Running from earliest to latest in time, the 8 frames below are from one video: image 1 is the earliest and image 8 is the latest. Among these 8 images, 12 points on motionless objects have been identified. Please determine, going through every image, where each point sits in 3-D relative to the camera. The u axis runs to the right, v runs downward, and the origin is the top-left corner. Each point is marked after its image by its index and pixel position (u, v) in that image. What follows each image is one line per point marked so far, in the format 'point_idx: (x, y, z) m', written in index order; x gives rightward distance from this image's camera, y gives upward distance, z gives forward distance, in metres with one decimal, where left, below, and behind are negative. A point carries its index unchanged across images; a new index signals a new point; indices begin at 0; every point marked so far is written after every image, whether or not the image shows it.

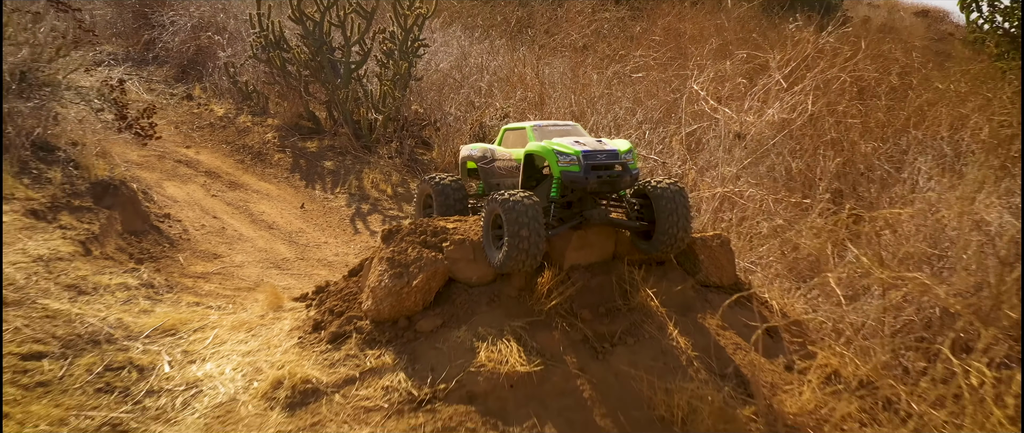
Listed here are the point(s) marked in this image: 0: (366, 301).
0: (-0.2, -0.1, +2.3) m
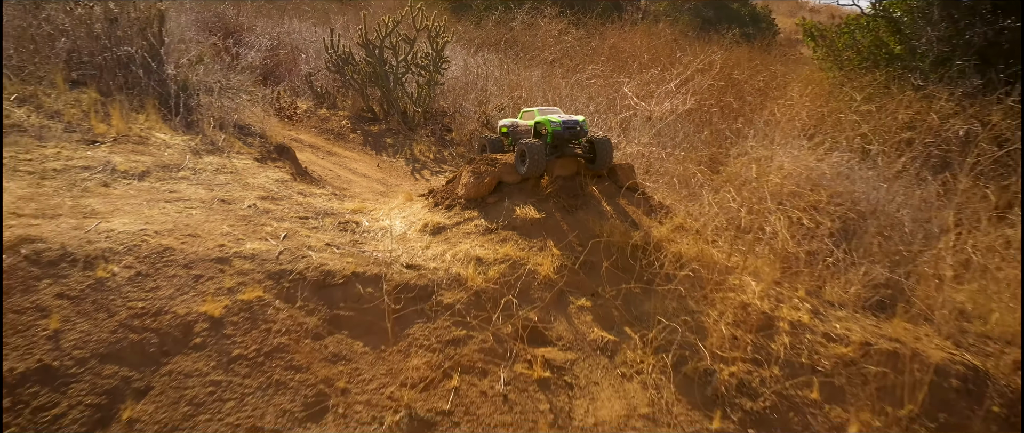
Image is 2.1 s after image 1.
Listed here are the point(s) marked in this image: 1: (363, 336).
0: (-0.2, +0.1, +4.5) m
1: (-0.5, -0.4, +3.5) m
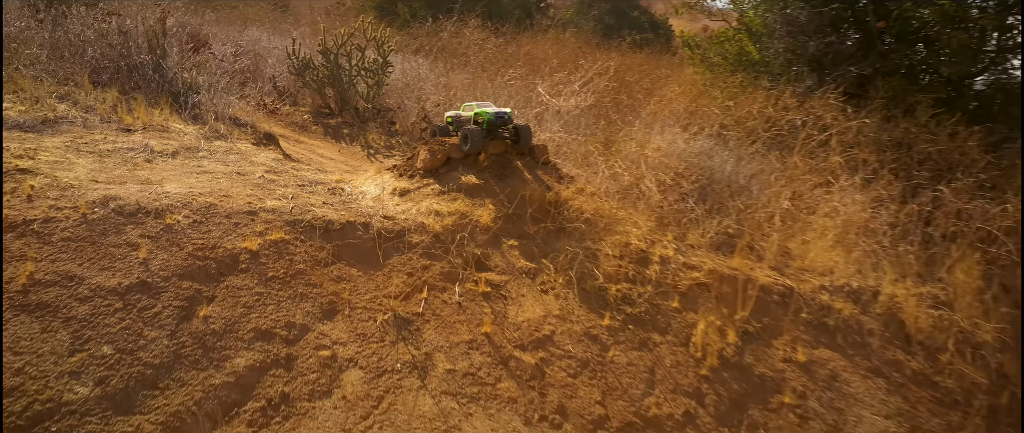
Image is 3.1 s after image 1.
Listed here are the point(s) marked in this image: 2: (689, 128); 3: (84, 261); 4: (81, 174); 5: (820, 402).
0: (-0.5, +0.3, +5.9) m
1: (-0.7, -0.2, +5.0) m
2: (+1.2, +0.6, +7.4) m
3: (-1.7, -0.2, +4.5) m
4: (-2.0, +0.2, +5.2) m
5: (+1.3, -0.8, +4.9) m
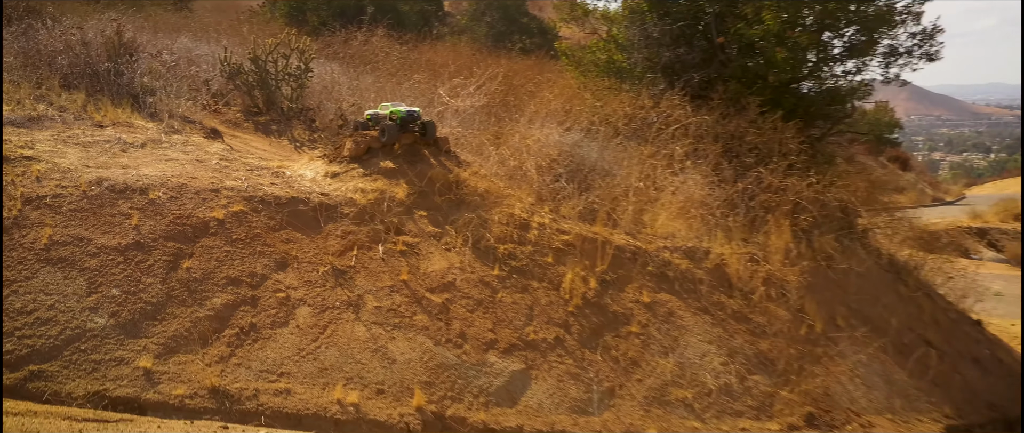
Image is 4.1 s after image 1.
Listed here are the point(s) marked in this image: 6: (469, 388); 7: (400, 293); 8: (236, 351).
0: (-1.1, +0.4, +7.3) m
1: (-1.2, -0.1, +6.3) m
2: (+0.4, +0.7, +9.0) m
3: (-2.2, -0.1, +5.8) m
4: (-2.5, +0.3, +6.4) m
5: (+0.8, -0.7, +6.5) m
6: (-0.2, -0.9, +5.6) m
7: (-0.6, -0.4, +6.1) m
8: (-1.3, -0.6, +5.4) m
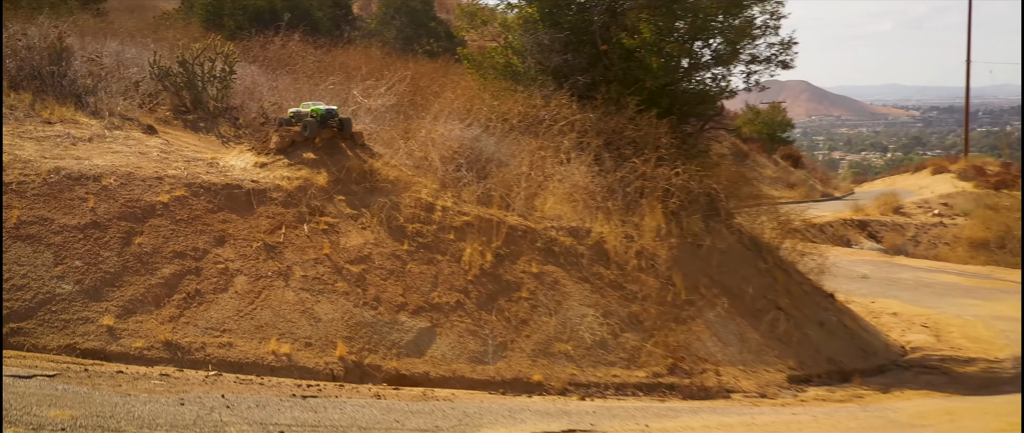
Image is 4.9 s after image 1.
0: (-1.8, +0.5, +8.3) m
1: (-1.8, 0.0, +7.3) m
2: (-0.4, +0.9, +10.0) m
3: (-2.7, 0.0, +6.7) m
4: (-3.1, +0.4, +7.3) m
5: (+0.2, -0.5, +7.6) m
6: (-0.8, -0.7, +6.6) m
7: (-1.2, -0.3, +7.1) m
8: (-1.8, -0.5, +6.3) m
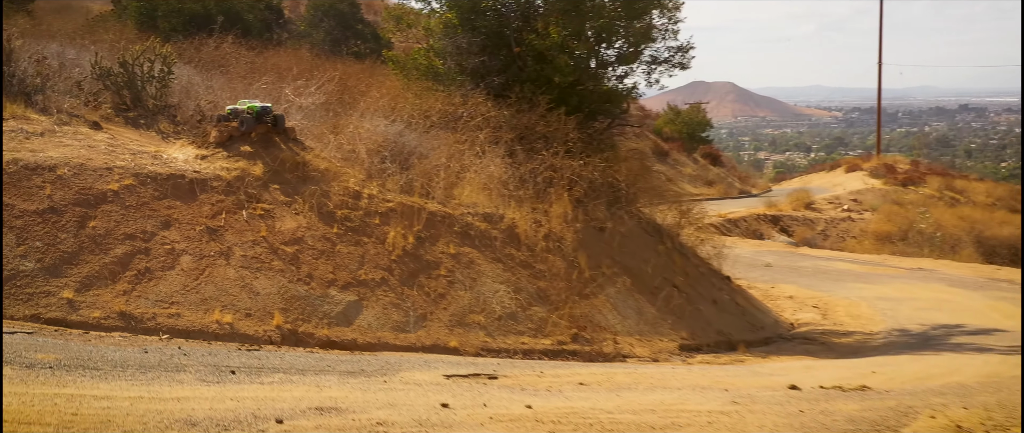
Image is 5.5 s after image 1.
0: (-2.4, +0.6, +9.1) m
1: (-2.4, +0.1, +8.1) m
2: (-1.2, +1.0, +10.9) m
3: (-3.3, +0.1, +7.4) m
4: (-3.7, +0.5, +8.0) m
5: (-0.4, -0.4, +8.5) m
6: (-1.3, -0.6, +7.5) m
7: (-1.8, -0.2, +7.9) m
8: (-2.4, -0.4, +7.1) m
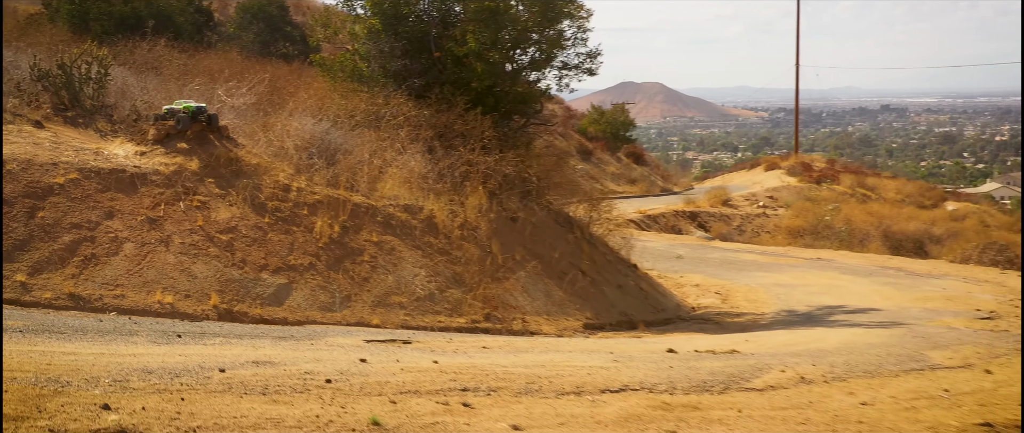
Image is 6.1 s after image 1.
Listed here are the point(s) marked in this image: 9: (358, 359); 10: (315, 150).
0: (-3.1, +0.7, +9.7) m
1: (-3.0, +0.2, +8.8) m
2: (-2.0, +1.0, +11.6) m
3: (-3.9, +0.2, +8.0) m
4: (-4.3, +0.6, +8.6) m
5: (-1.1, -0.4, +9.3) m
6: (-1.9, -0.6, +8.2) m
7: (-2.4, -0.1, +8.6) m
8: (-3.0, -0.4, +7.8) m
9: (-0.8, -0.7, +5.5) m
10: (-1.9, +0.6, +10.8) m
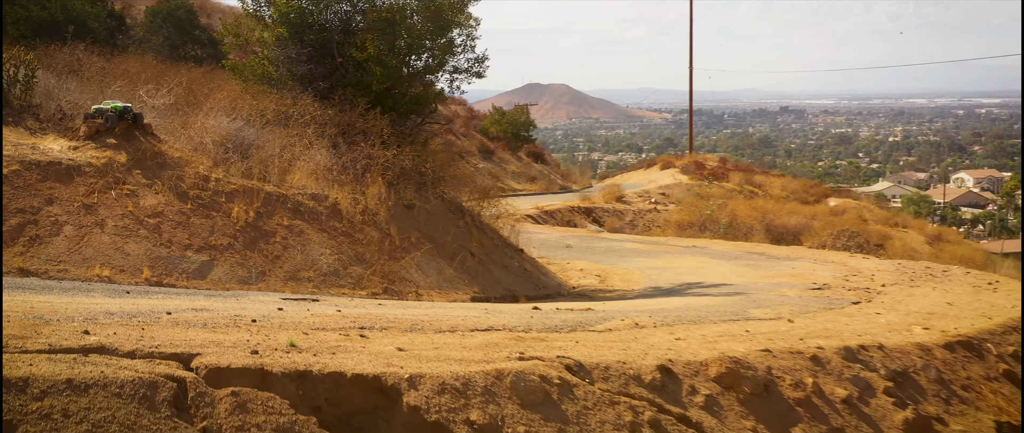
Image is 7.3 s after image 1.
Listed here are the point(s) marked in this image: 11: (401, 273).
0: (-4.2, +0.8, +10.9) m
1: (-4.0, +0.3, +9.9) m
2: (-3.2, +1.1, +12.8) m
3: (-4.8, +0.3, +9.1) m
4: (-5.3, +0.7, +9.6) m
5: (-2.1, -0.2, +10.6) m
6: (-2.8, -0.4, +9.4) m
7: (-3.3, 0.0, +9.8) m
8: (-3.8, -0.3, +8.9) m
9: (-1.4, -0.6, +6.9) m
10: (-3.0, +0.8, +12.0) m
11: (-1.1, -0.5, +11.0) m
